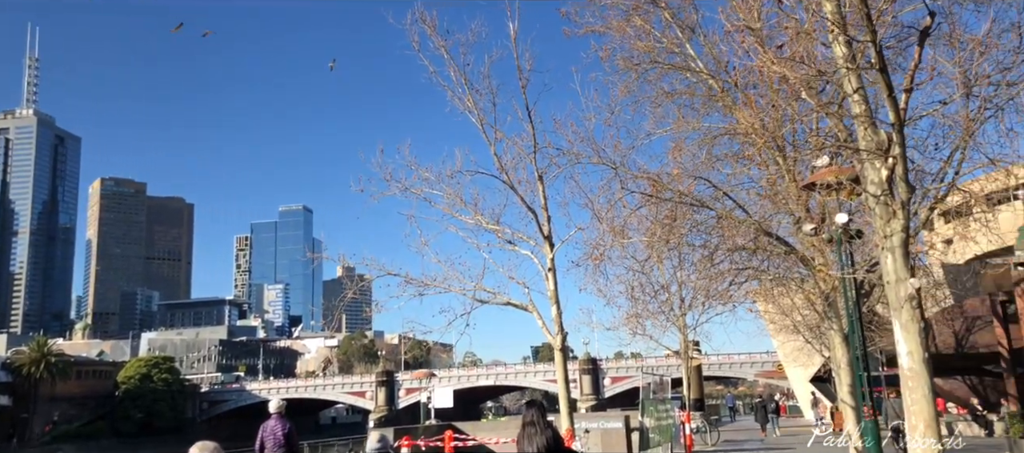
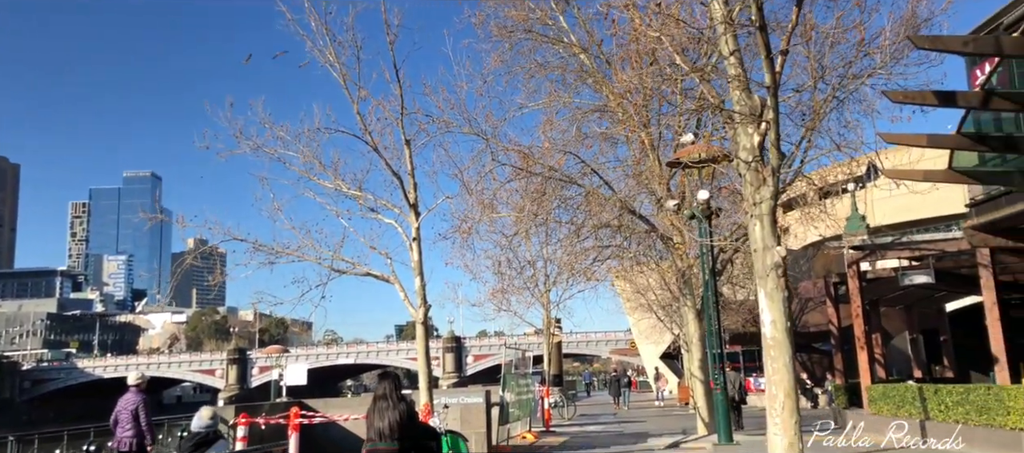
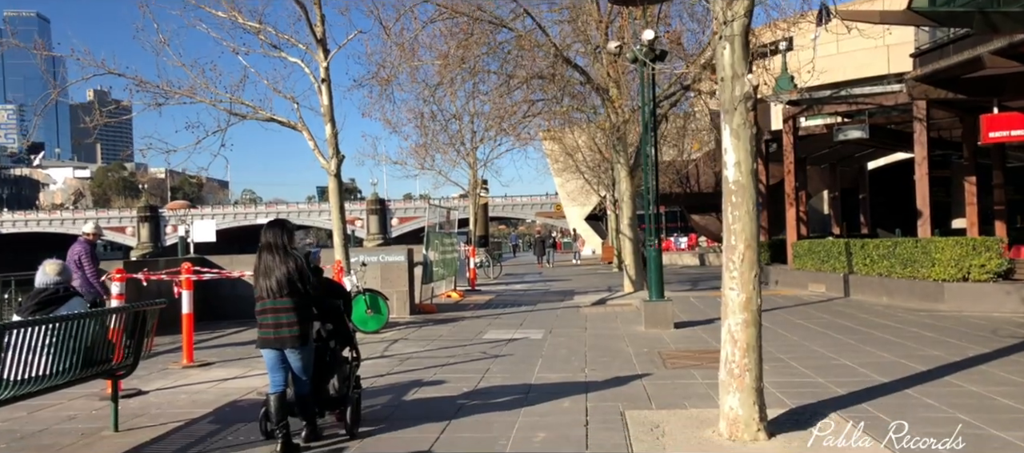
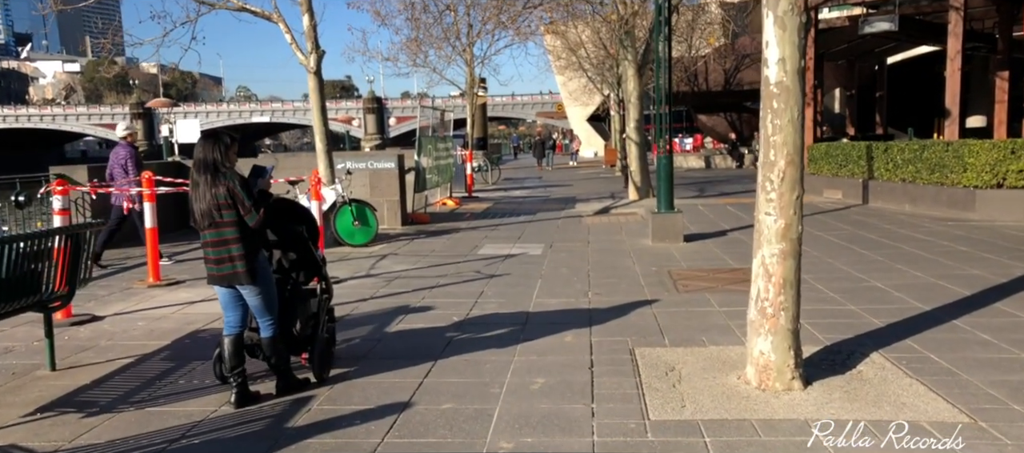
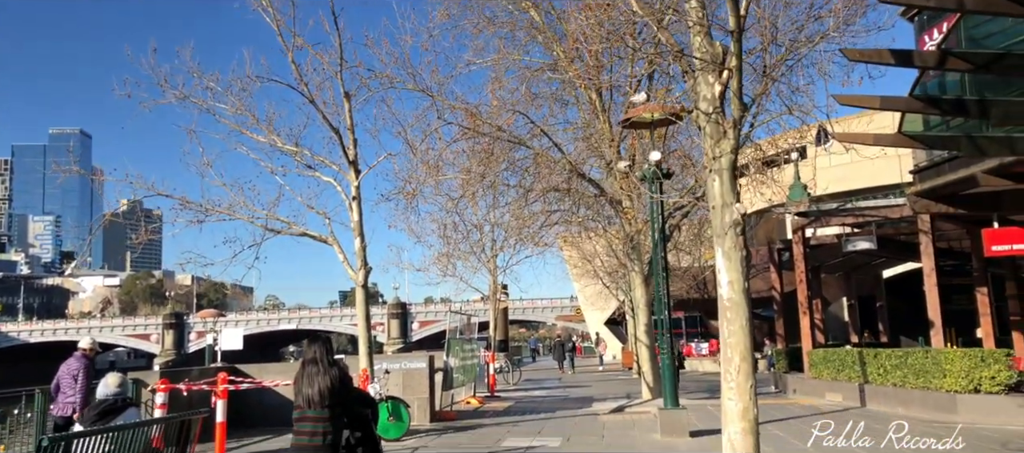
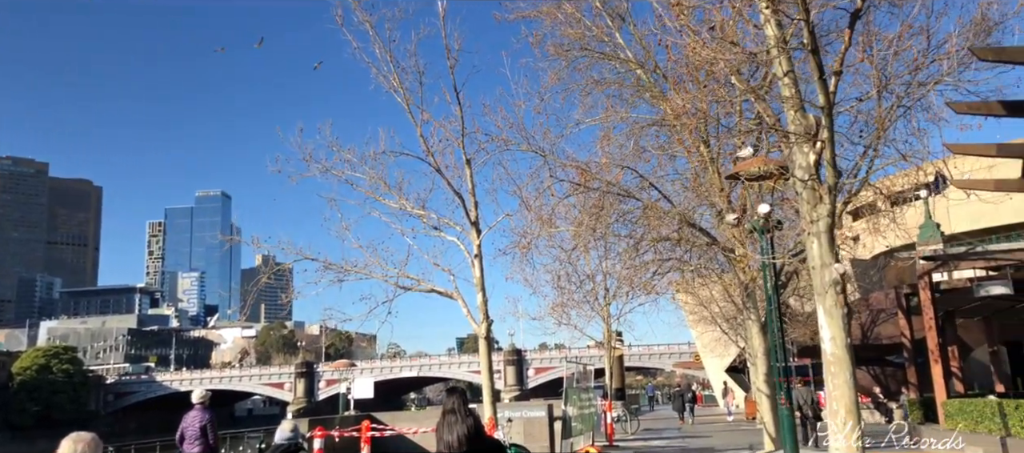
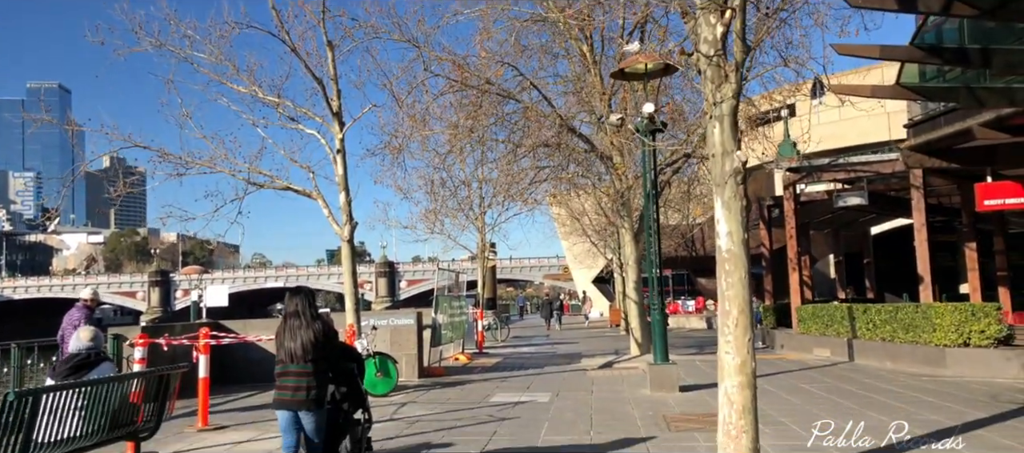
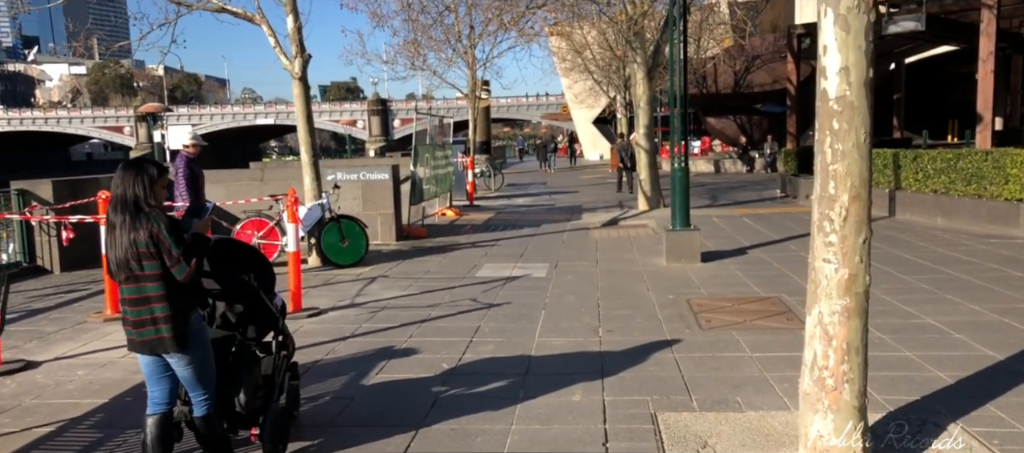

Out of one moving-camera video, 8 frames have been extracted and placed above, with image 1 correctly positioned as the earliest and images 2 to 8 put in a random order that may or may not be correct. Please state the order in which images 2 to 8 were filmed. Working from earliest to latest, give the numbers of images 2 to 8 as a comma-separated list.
6, 2, 5, 7, 3, 4, 8
